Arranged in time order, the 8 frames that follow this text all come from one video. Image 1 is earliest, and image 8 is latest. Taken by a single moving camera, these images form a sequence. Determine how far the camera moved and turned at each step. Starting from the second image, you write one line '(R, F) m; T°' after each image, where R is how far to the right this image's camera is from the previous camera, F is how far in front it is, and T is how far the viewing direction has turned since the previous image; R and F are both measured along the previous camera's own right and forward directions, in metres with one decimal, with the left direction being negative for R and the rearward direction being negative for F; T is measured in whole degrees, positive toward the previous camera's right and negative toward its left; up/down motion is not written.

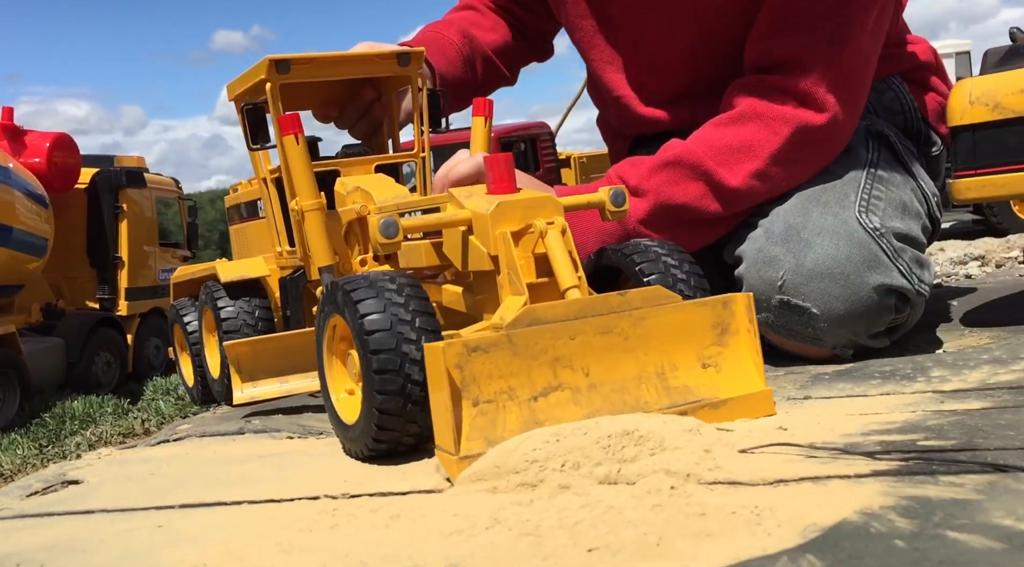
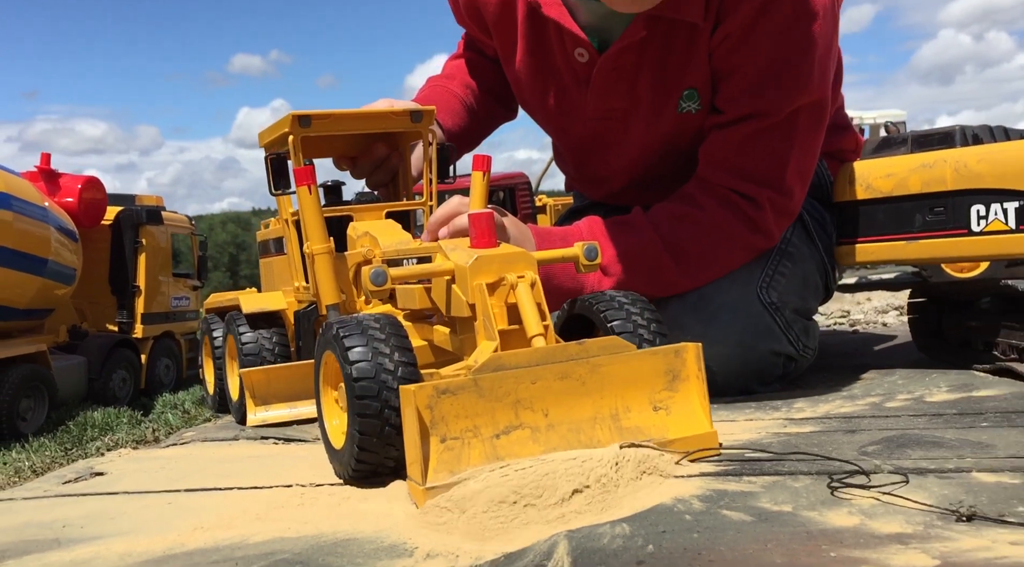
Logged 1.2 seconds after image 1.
(+0.2, -0.6) m; -1°
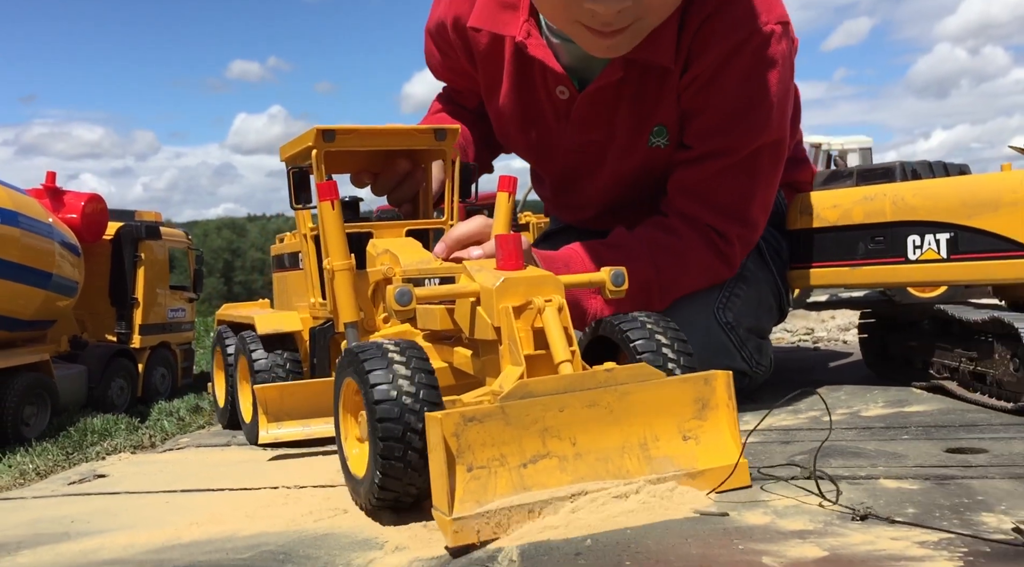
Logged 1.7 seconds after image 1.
(+0.1, -0.3) m; 0°
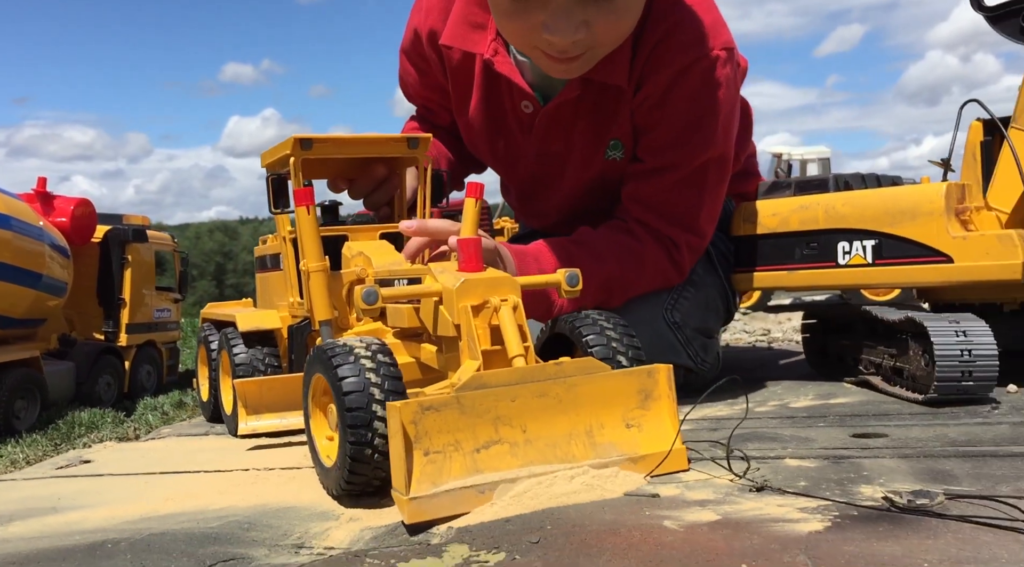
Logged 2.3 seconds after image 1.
(+0.1, -0.3) m; 0°
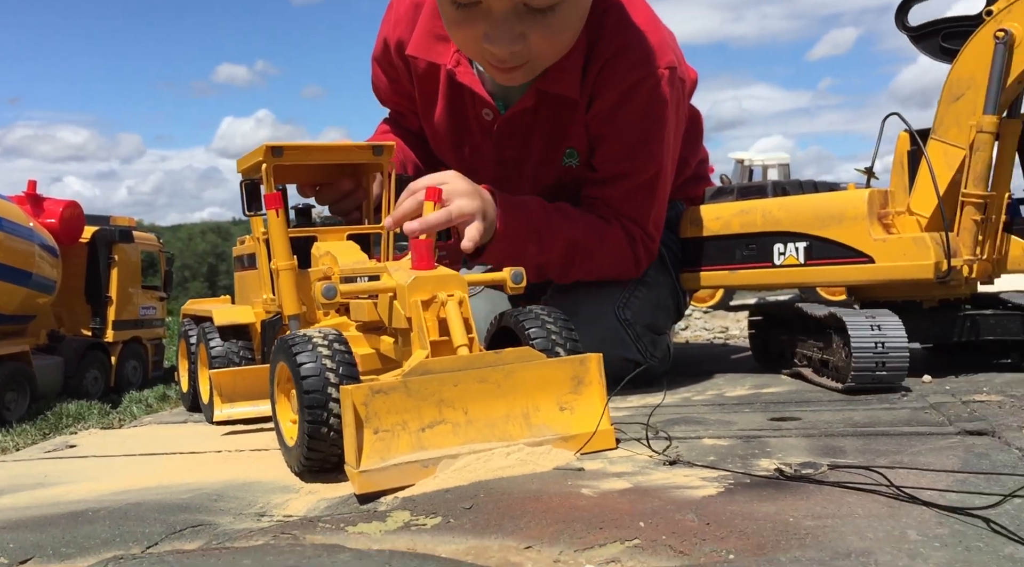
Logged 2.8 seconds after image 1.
(+0.1, -0.3) m; 0°
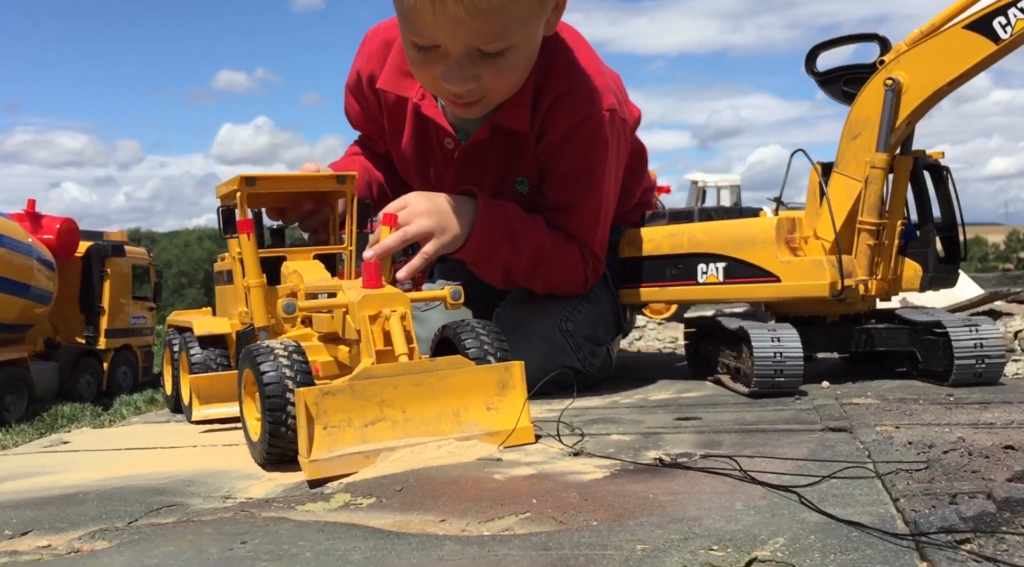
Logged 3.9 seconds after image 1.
(+0.2, -0.5) m; 0°
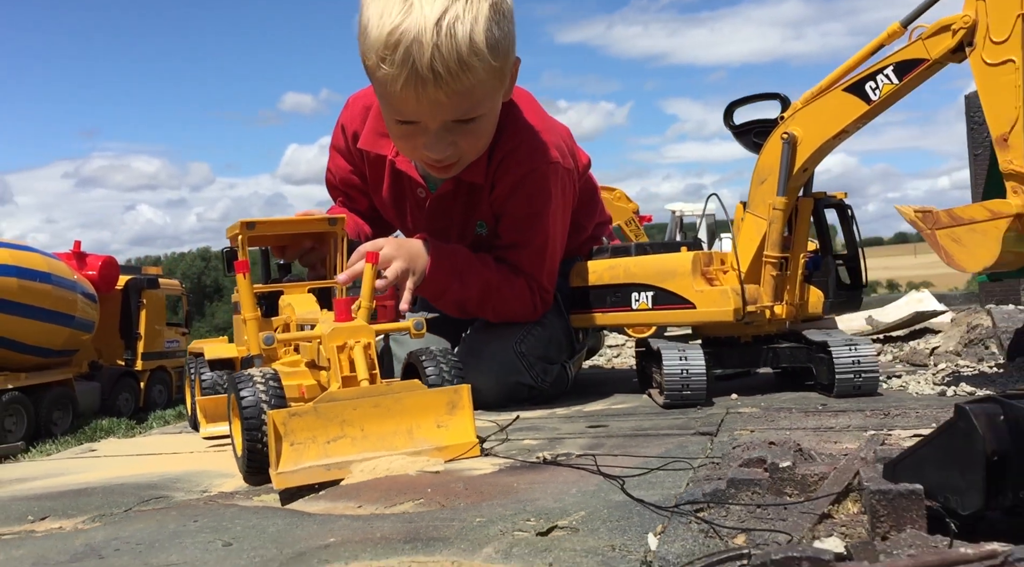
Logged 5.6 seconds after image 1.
(+0.6, -0.7) m; -4°
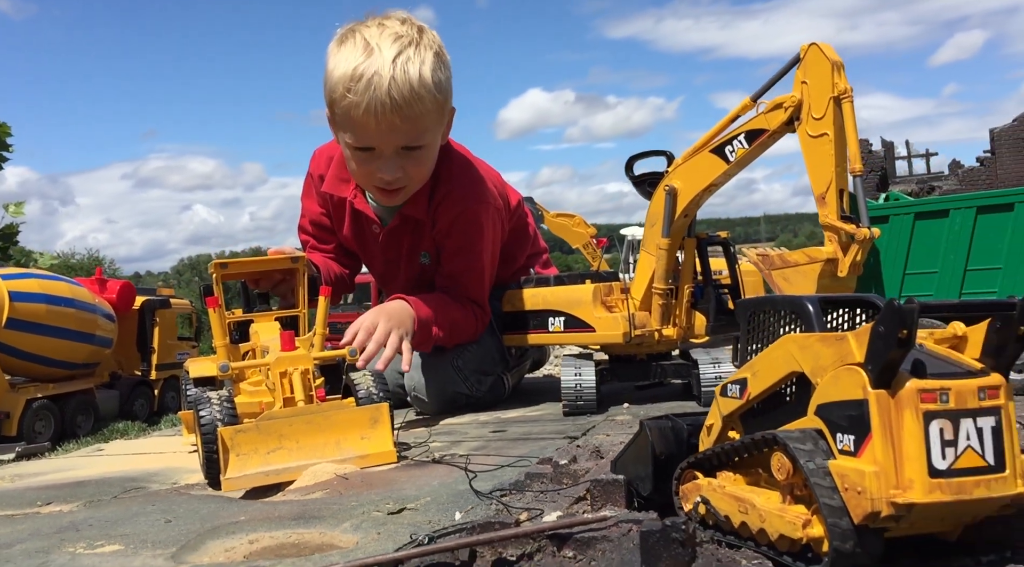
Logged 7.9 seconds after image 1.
(+0.7, -0.9) m; -3°
